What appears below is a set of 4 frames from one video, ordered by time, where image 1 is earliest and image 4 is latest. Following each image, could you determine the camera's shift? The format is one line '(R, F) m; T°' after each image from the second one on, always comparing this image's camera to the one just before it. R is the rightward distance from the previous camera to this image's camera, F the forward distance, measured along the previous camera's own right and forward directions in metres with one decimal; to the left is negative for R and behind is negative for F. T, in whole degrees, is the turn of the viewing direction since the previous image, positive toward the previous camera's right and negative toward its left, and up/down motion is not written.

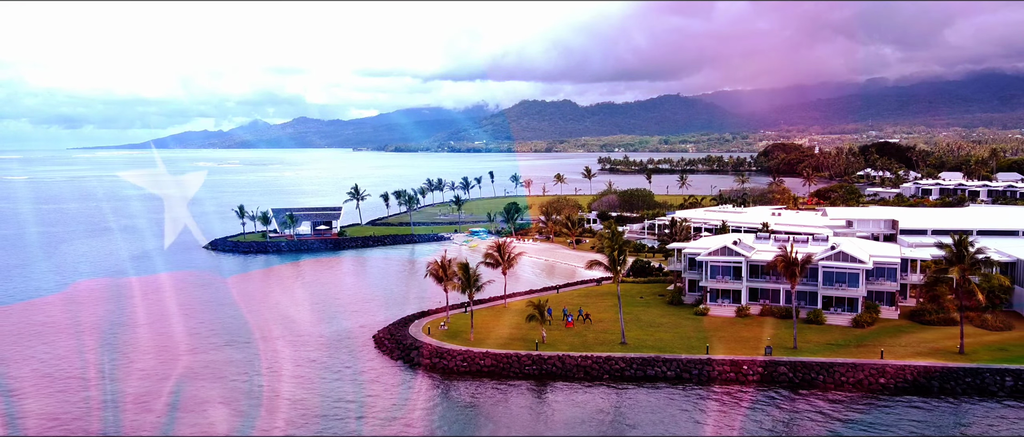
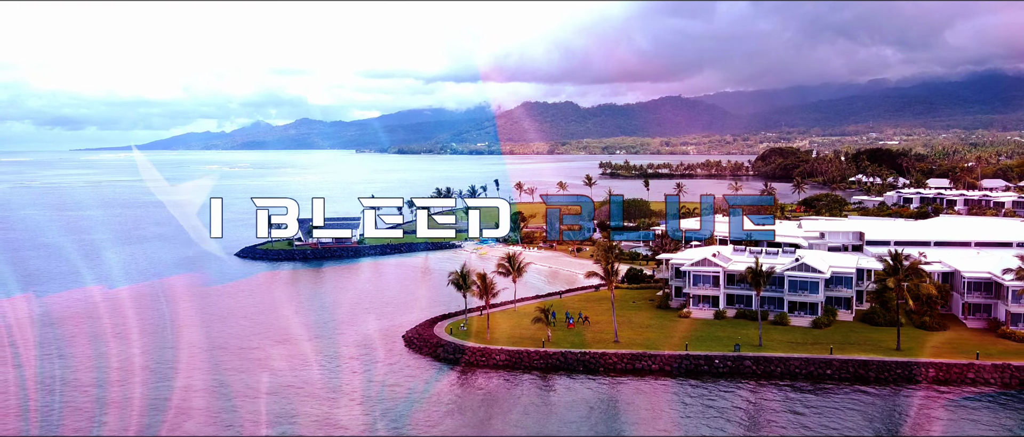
(-0.5, -5.9) m; 0°
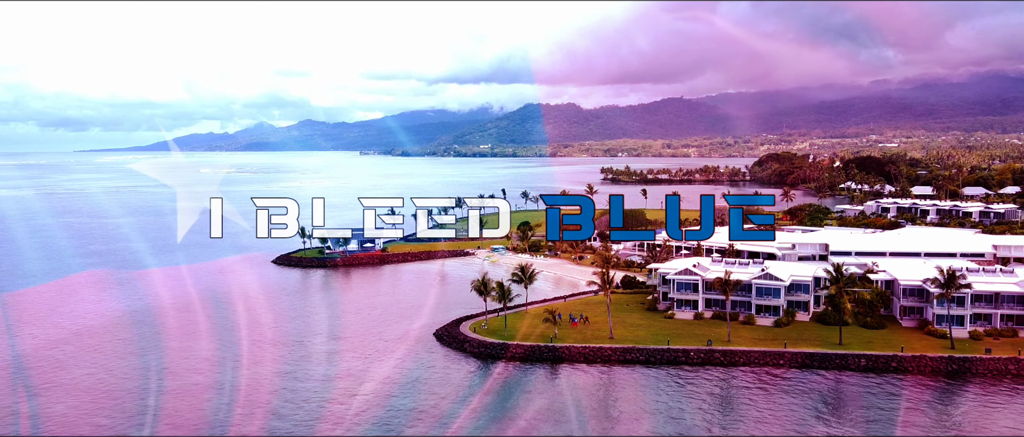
(-0.7, -8.1) m; 0°
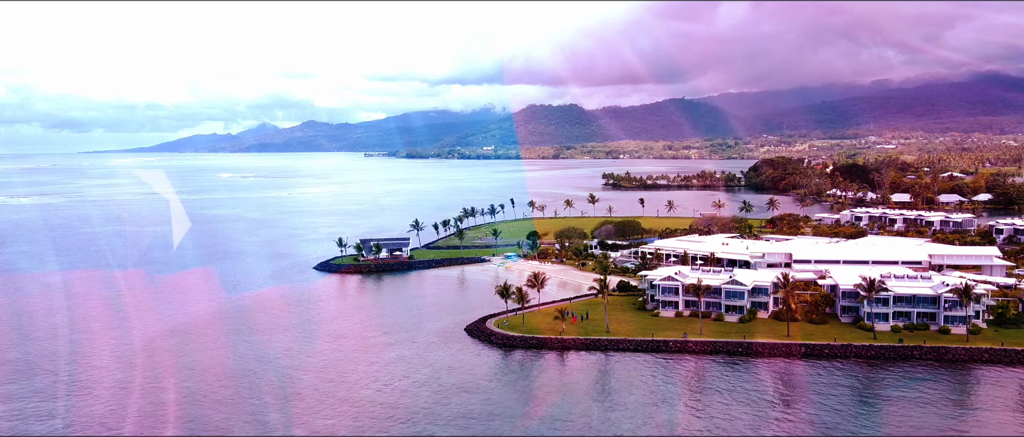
(-1.1, -11.7) m; 0°
